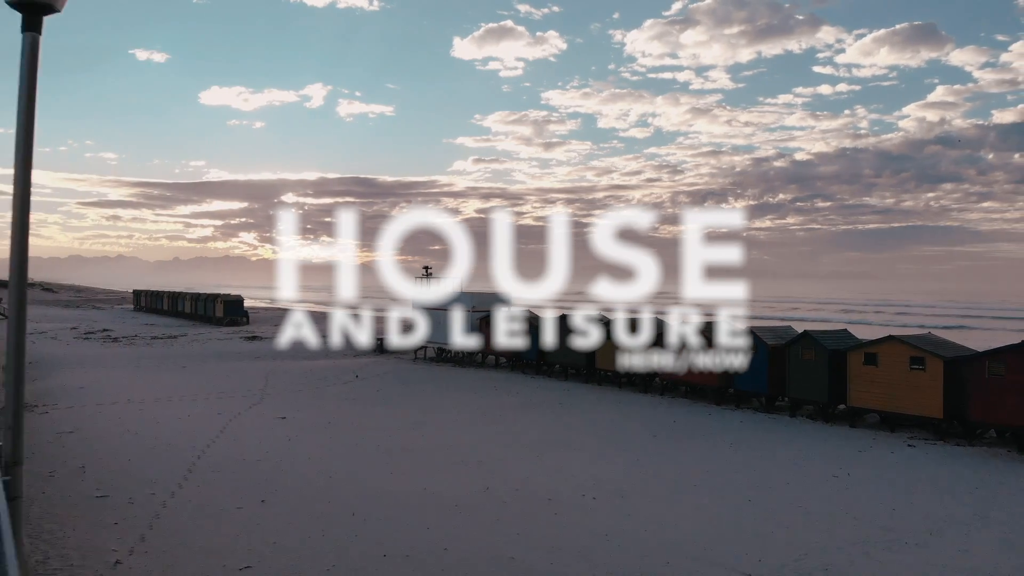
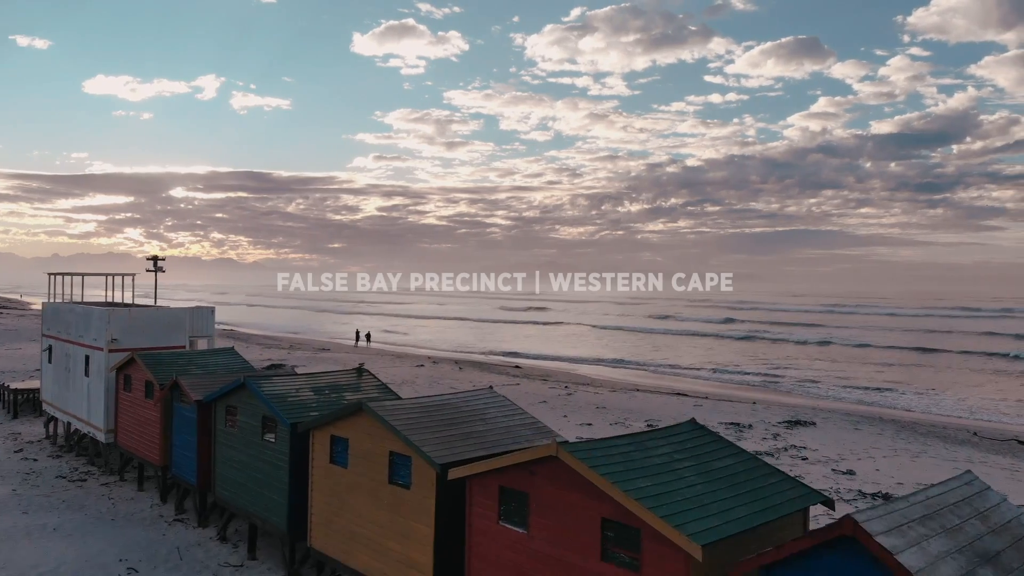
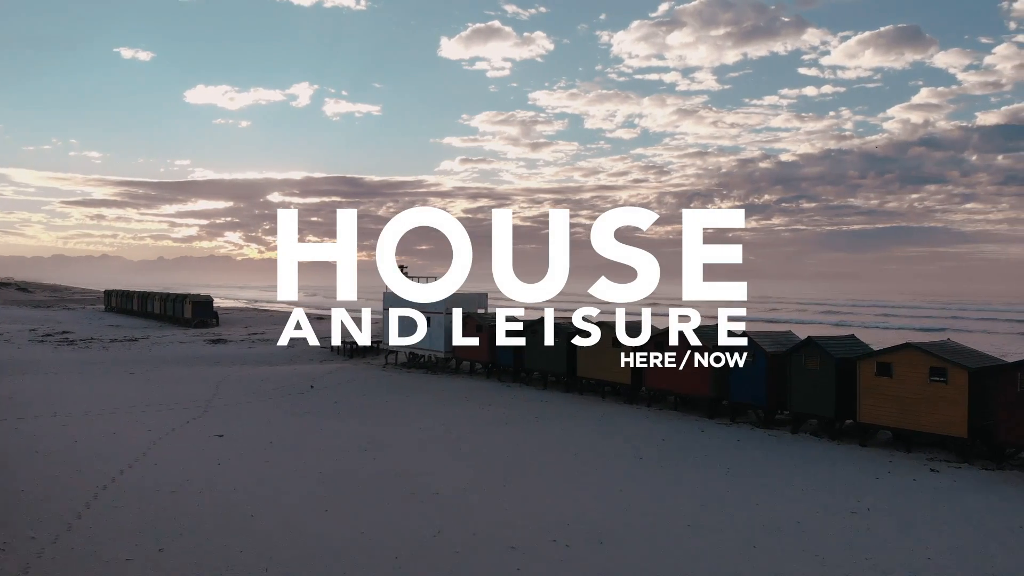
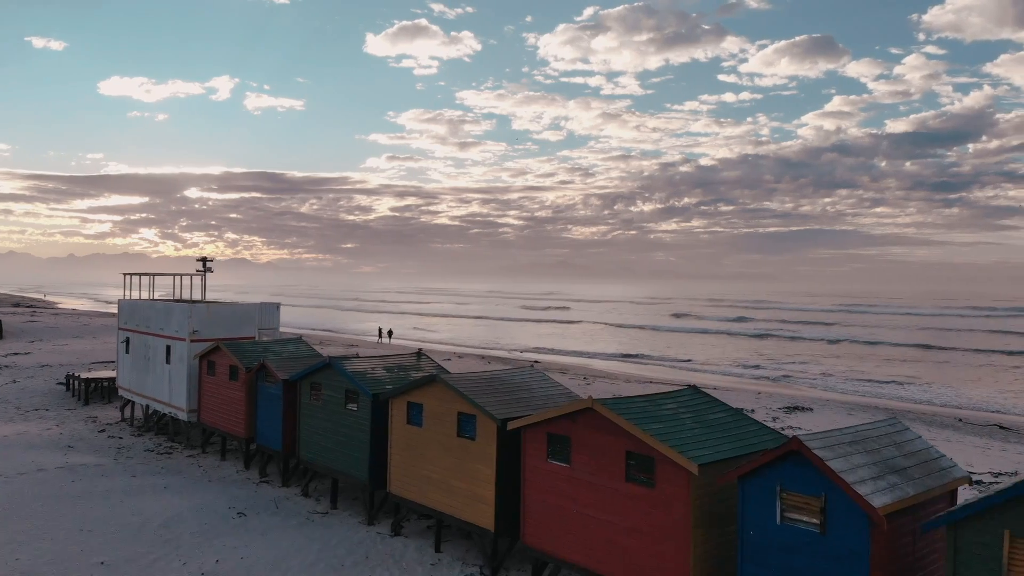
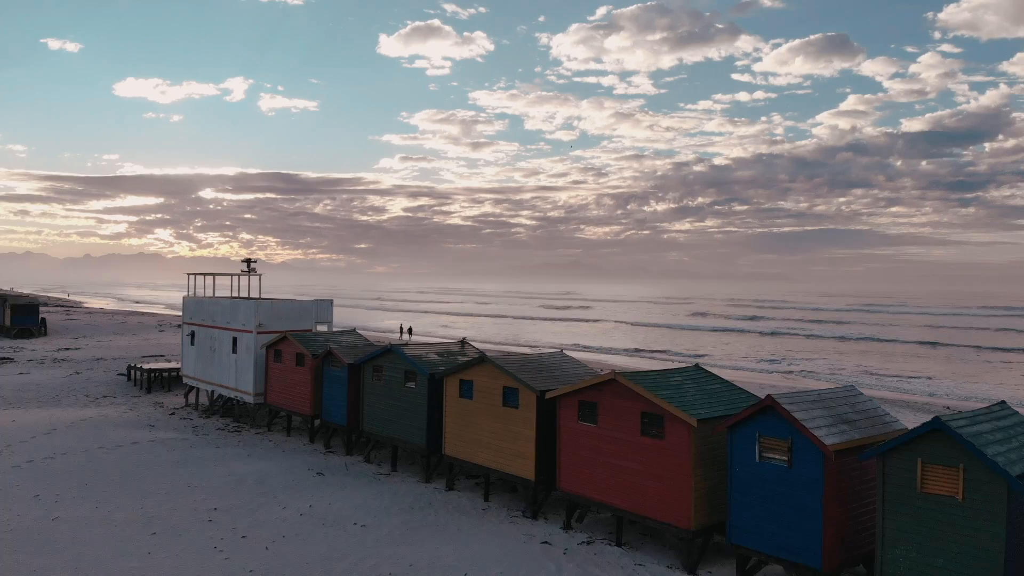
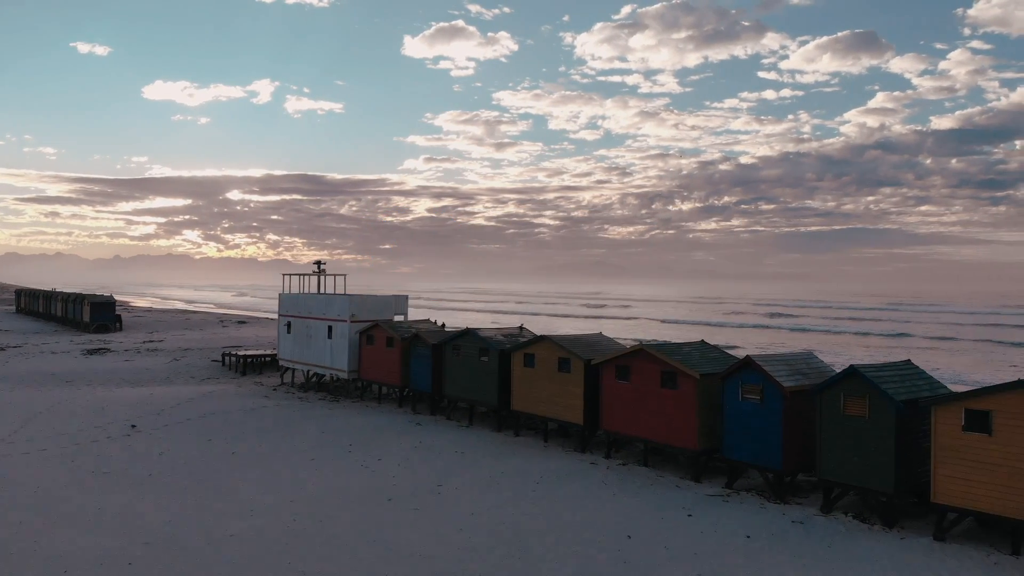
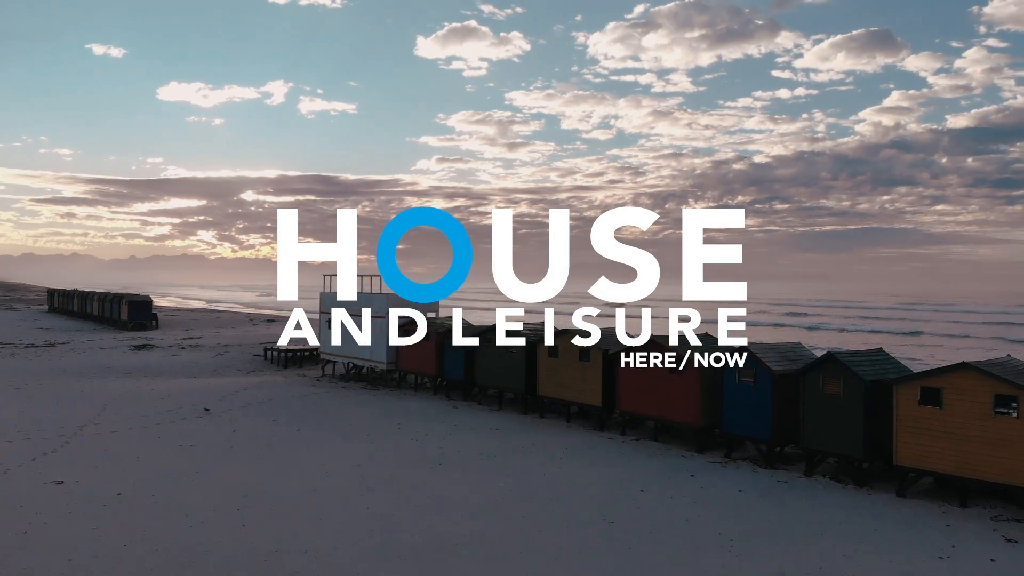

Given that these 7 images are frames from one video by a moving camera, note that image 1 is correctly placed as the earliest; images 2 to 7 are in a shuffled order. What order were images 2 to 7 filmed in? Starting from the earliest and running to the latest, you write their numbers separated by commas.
3, 7, 6, 5, 4, 2
